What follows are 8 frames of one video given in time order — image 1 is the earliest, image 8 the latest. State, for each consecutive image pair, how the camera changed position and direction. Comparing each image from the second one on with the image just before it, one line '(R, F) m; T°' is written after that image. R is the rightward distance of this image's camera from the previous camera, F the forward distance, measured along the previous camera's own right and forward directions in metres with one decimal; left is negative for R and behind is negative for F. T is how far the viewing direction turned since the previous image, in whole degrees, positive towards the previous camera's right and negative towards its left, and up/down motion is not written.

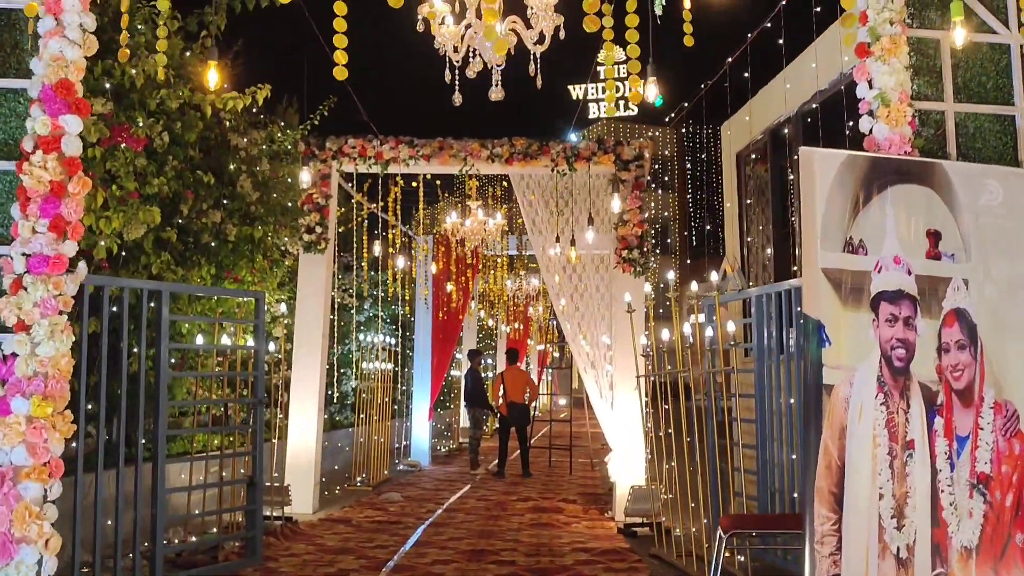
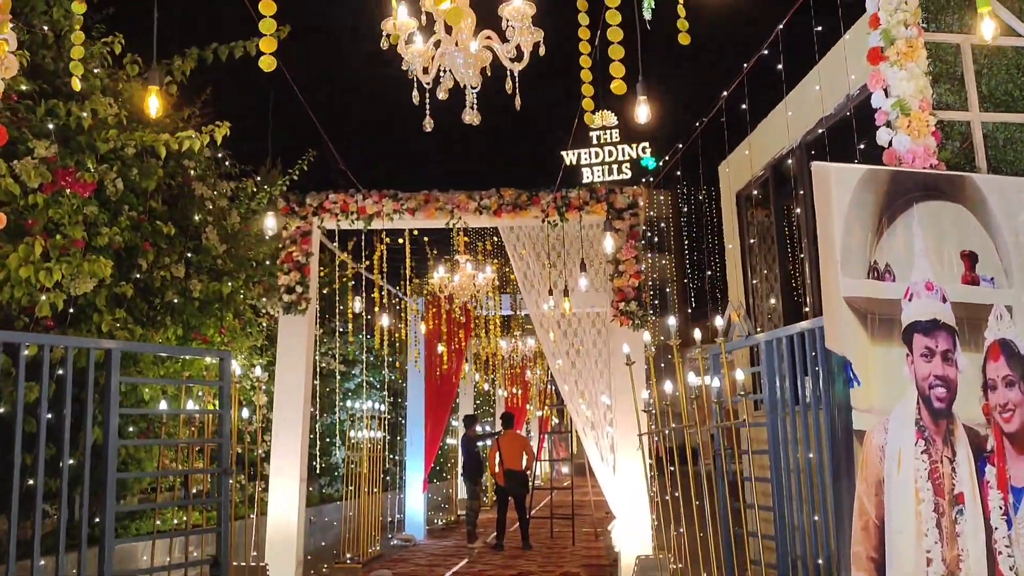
(+0.1, +0.4) m; 0°
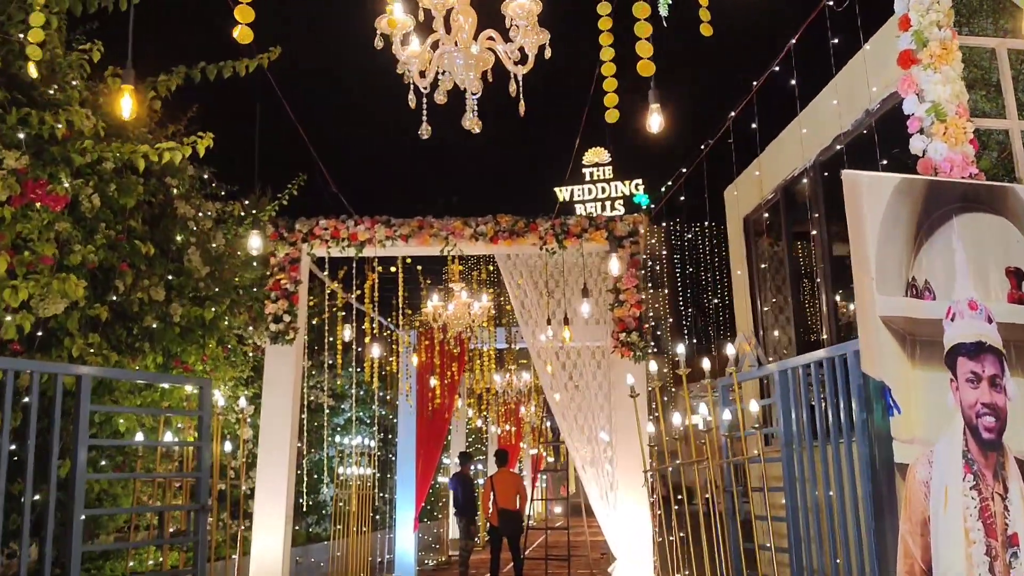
(0.0, +0.3) m; 0°
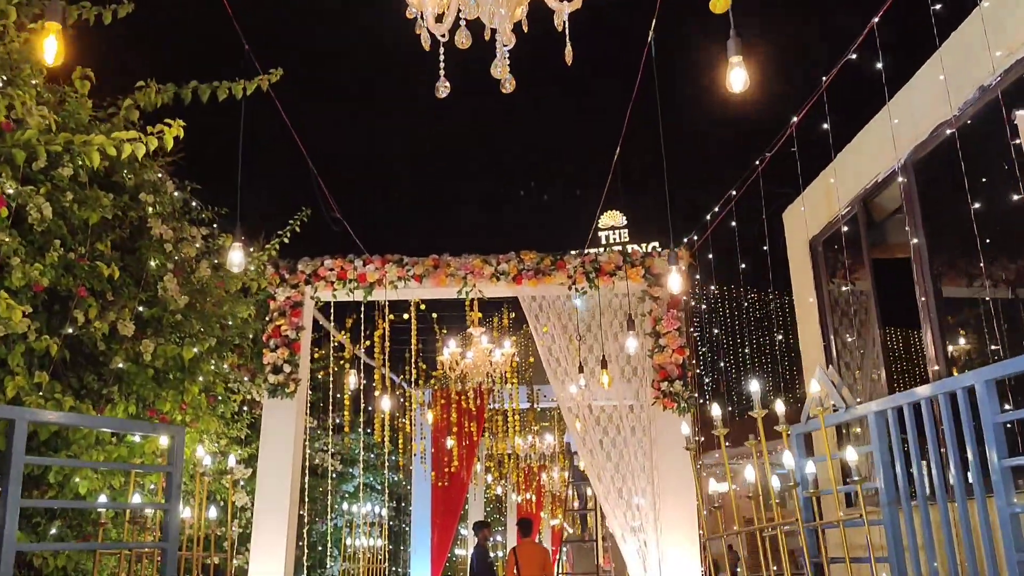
(-0.1, +0.8) m; -1°
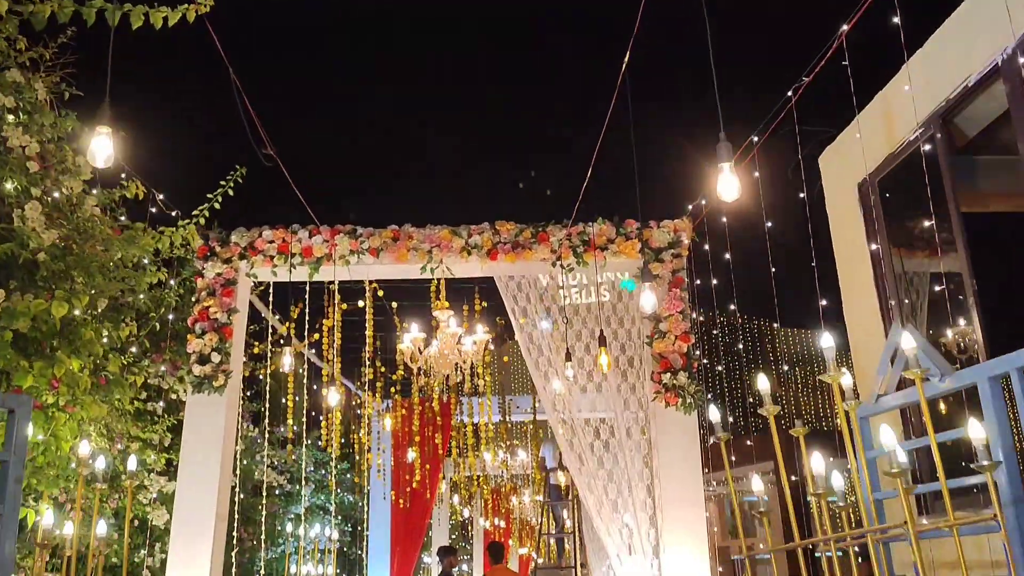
(0.0, +1.0) m; +2°
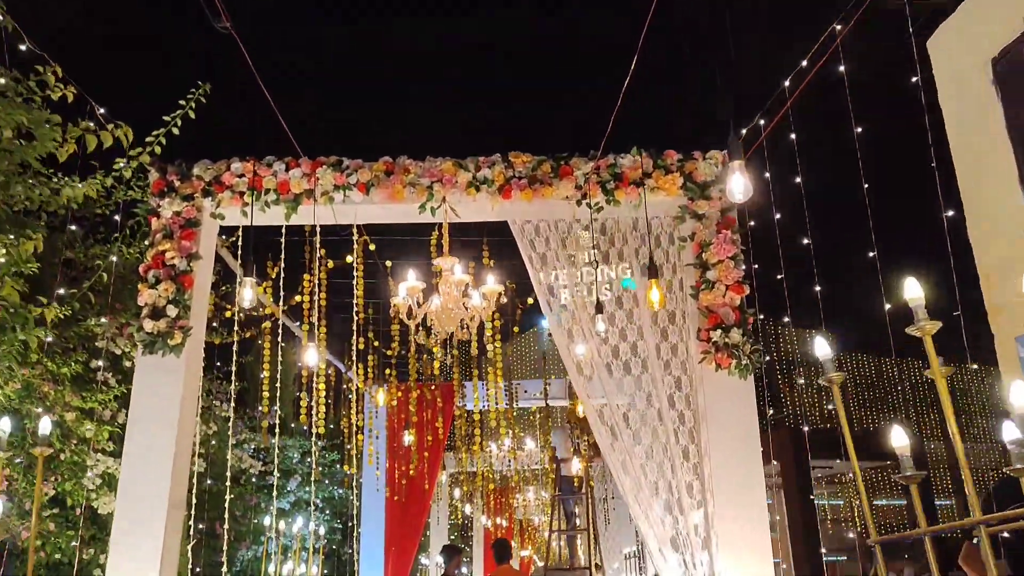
(-0.1, +0.9) m; 0°
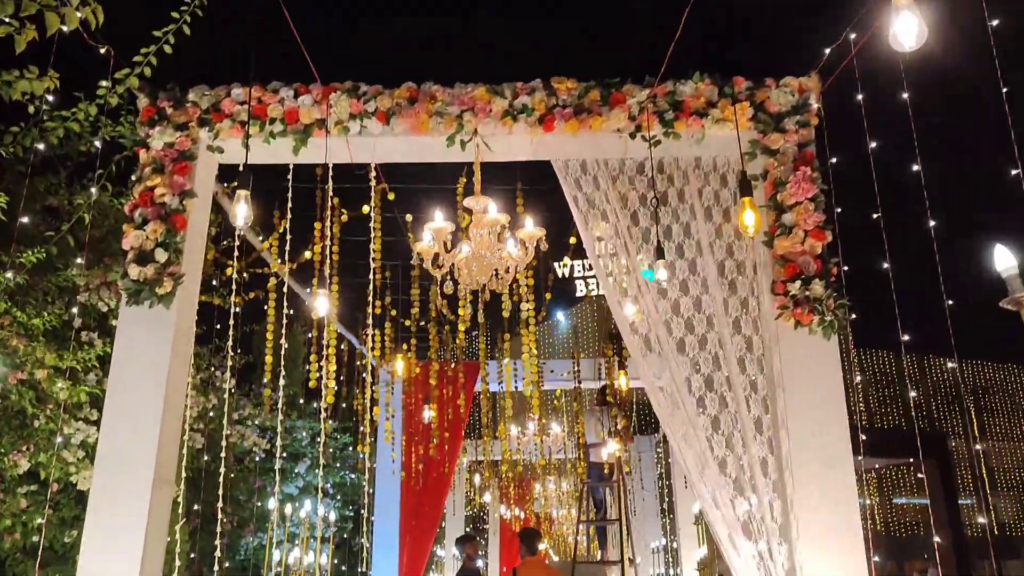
(-0.1, +0.6) m; -1°
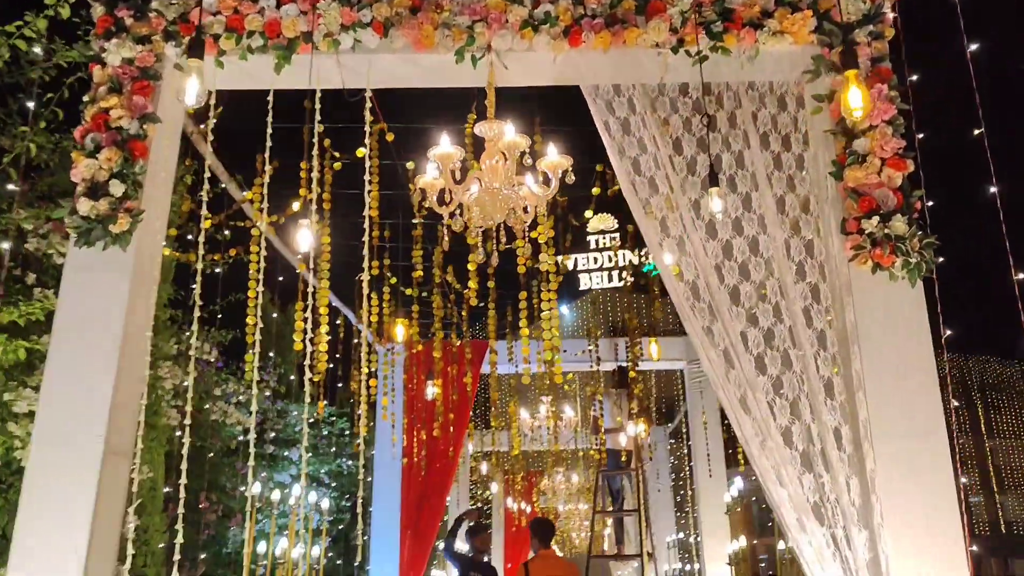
(-0.1, +0.6) m; 0°
